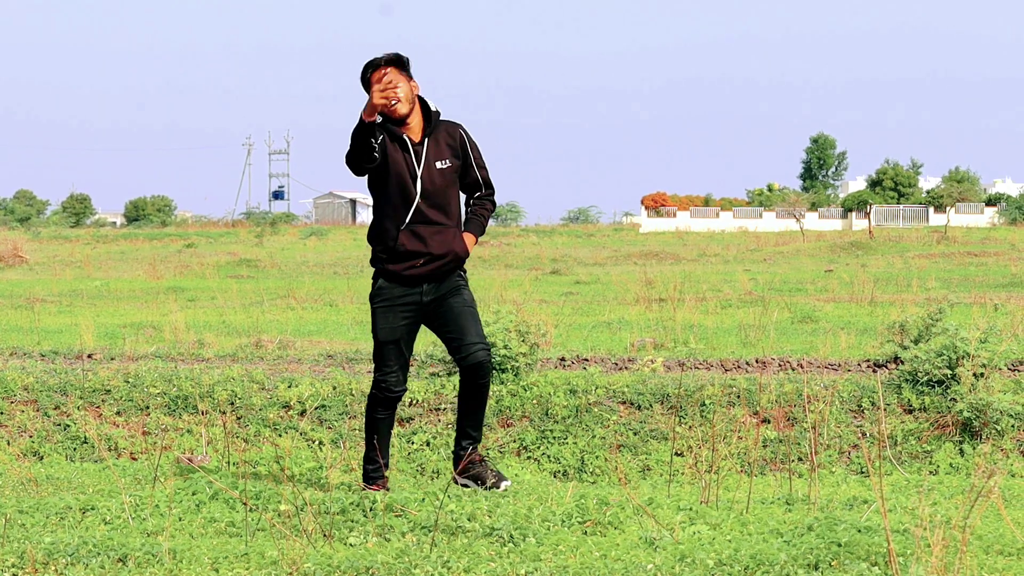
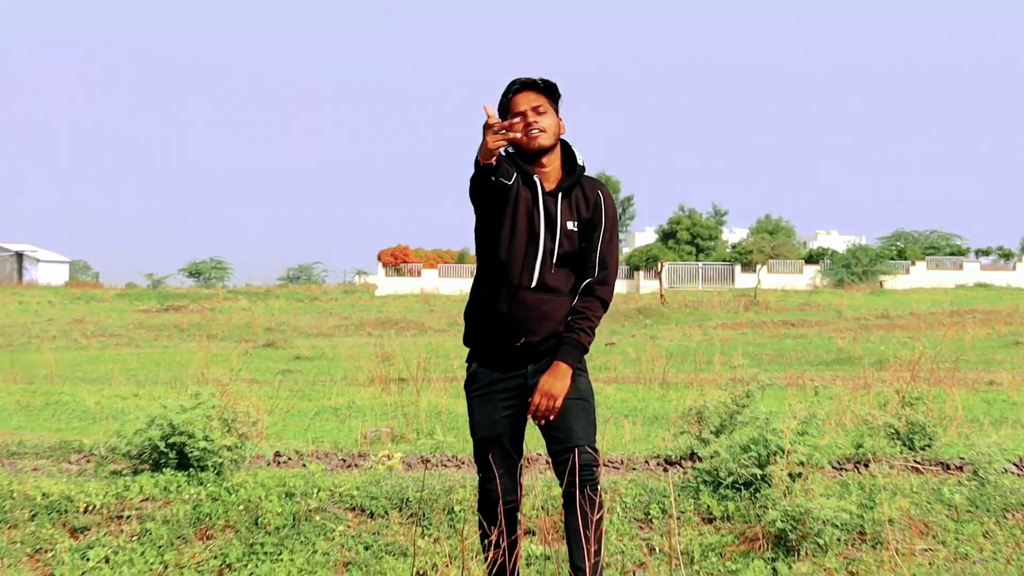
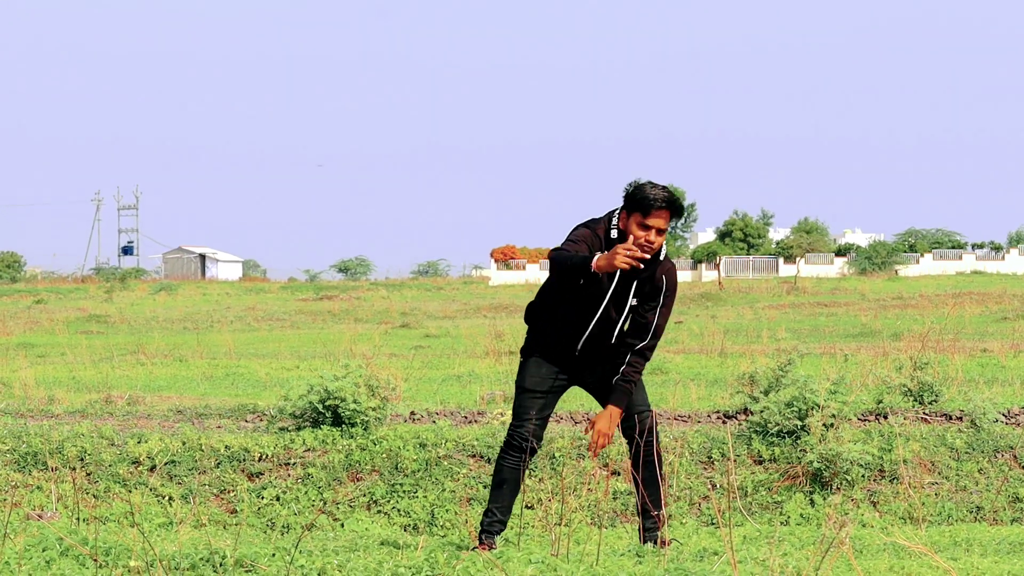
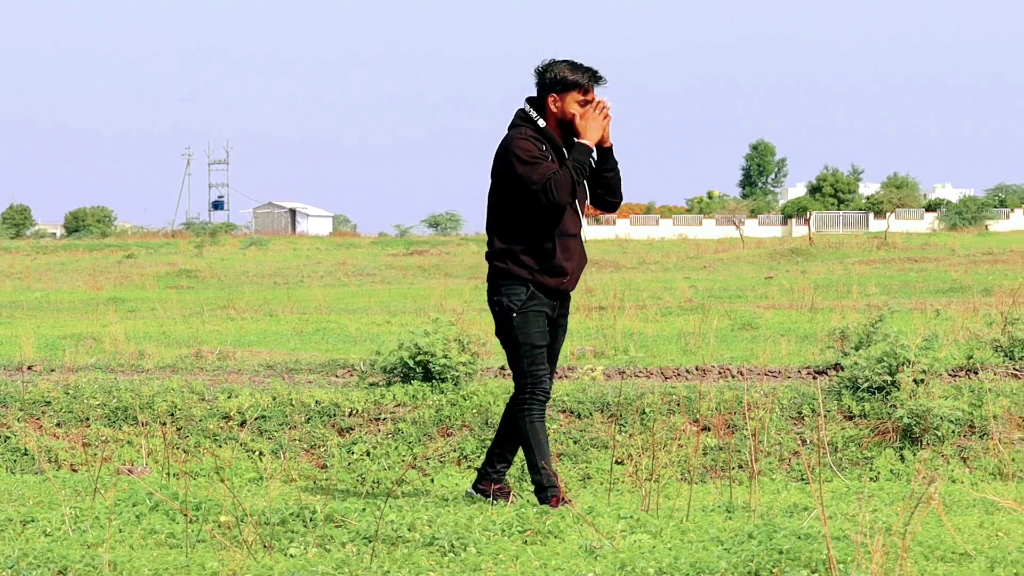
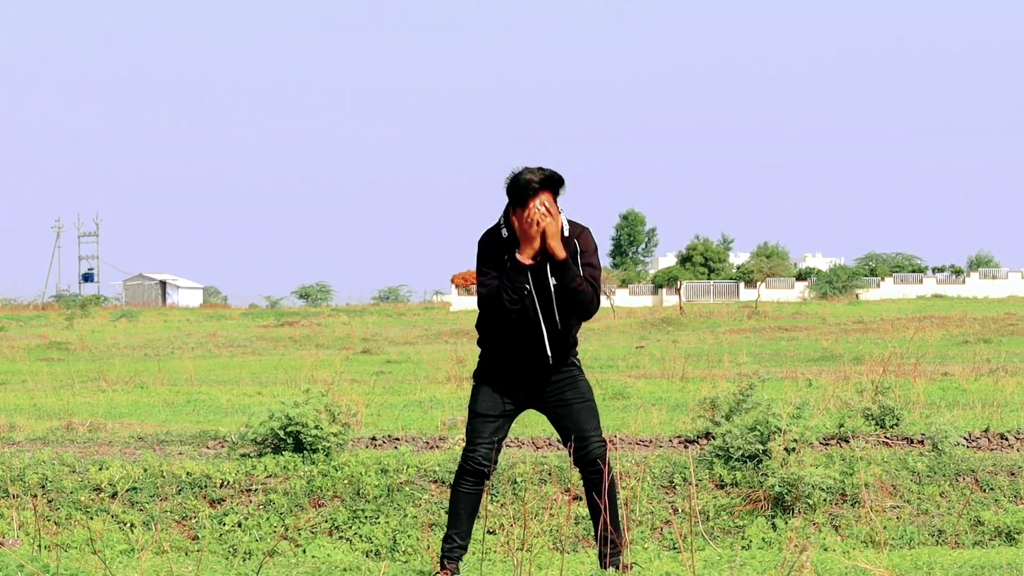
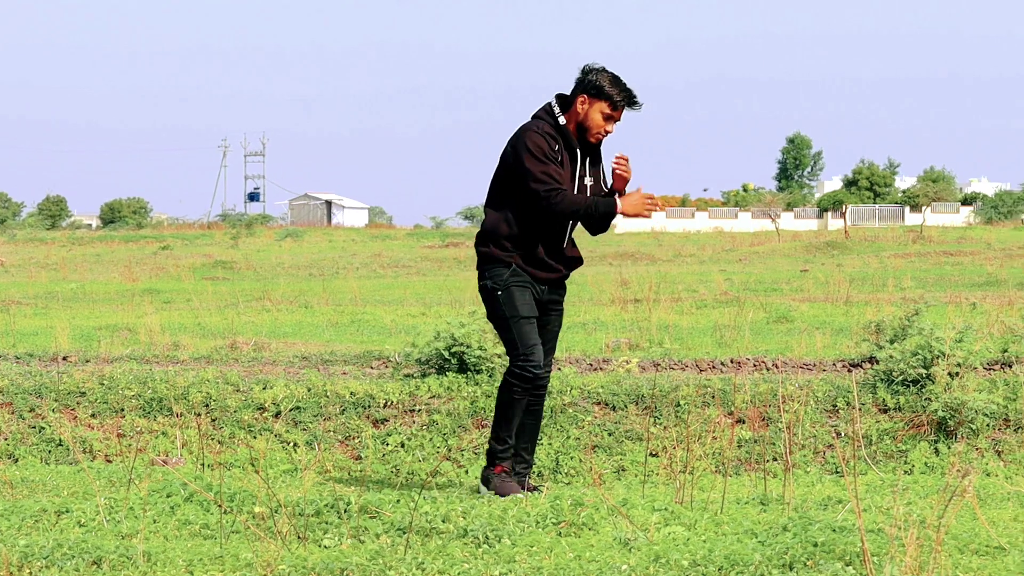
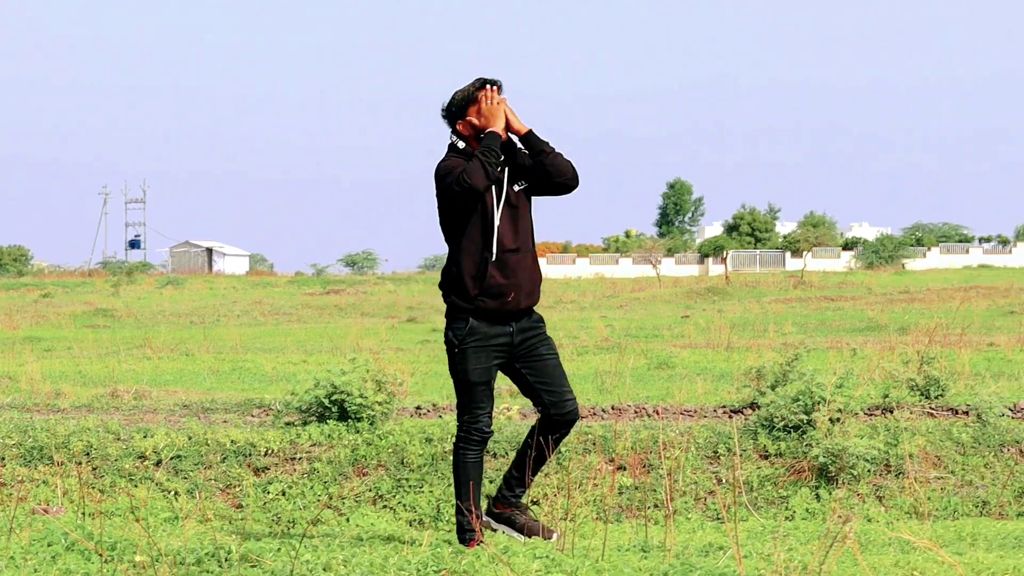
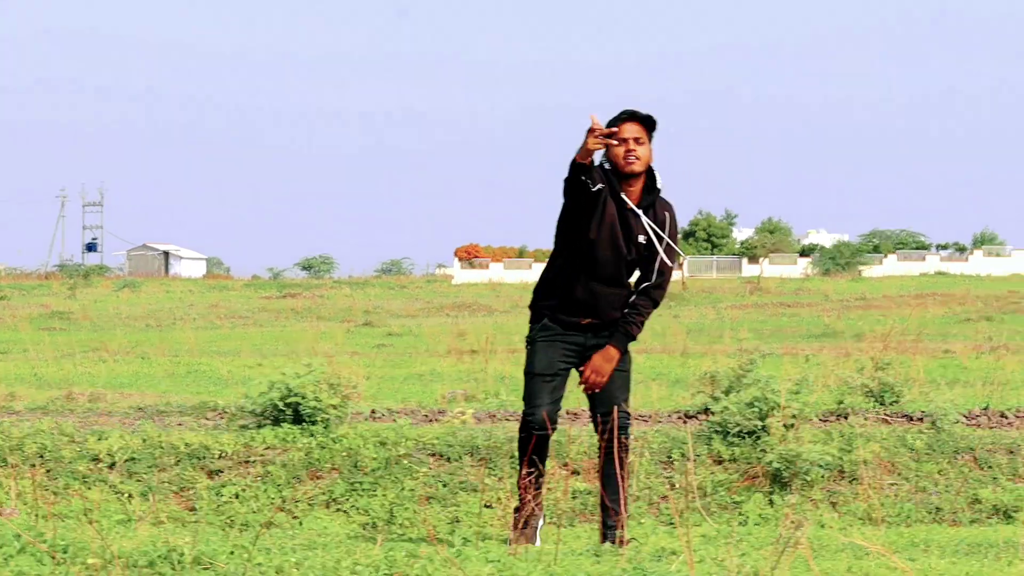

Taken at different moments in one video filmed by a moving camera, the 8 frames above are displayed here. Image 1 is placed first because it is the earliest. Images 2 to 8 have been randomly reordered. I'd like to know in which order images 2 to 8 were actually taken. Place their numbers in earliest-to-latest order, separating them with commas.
6, 4, 7, 5, 3, 8, 2
